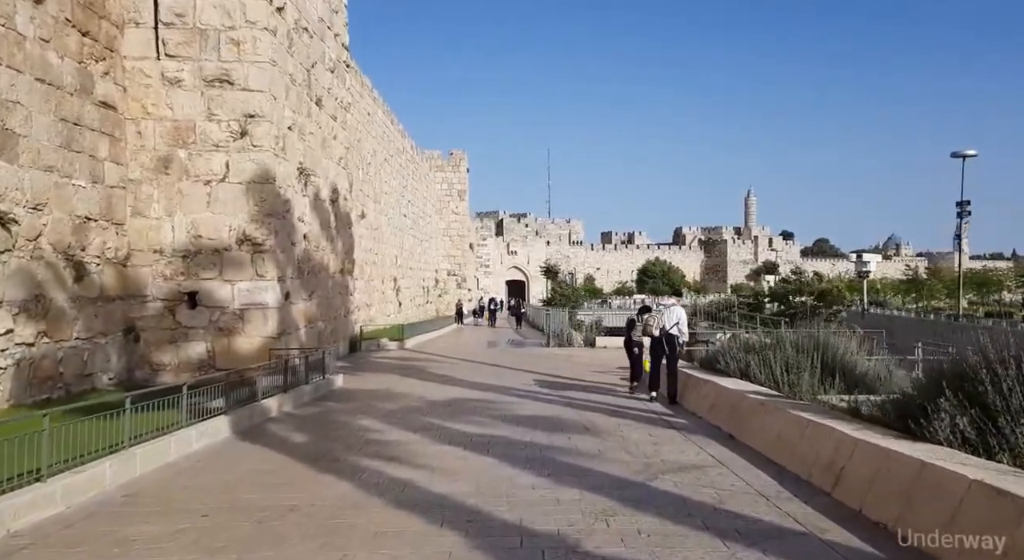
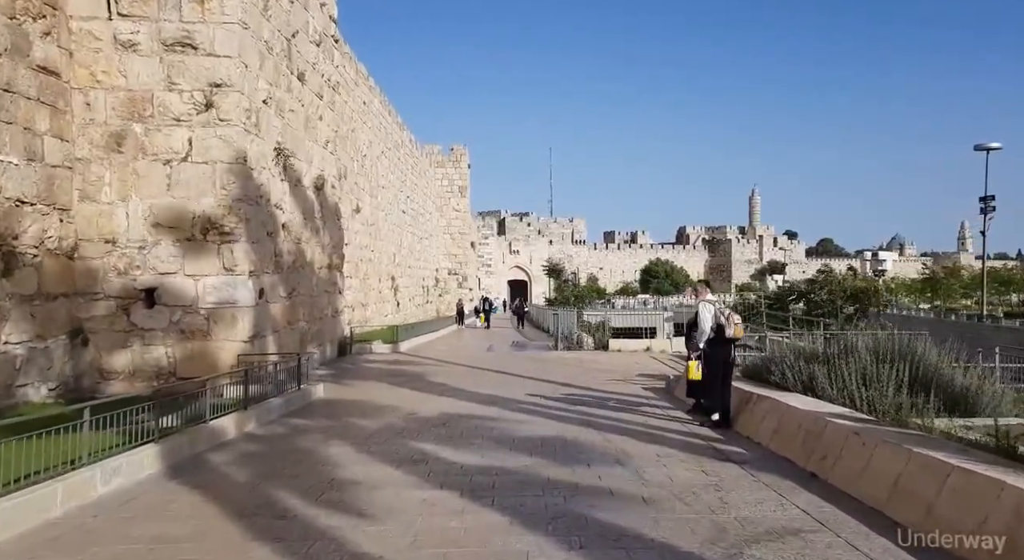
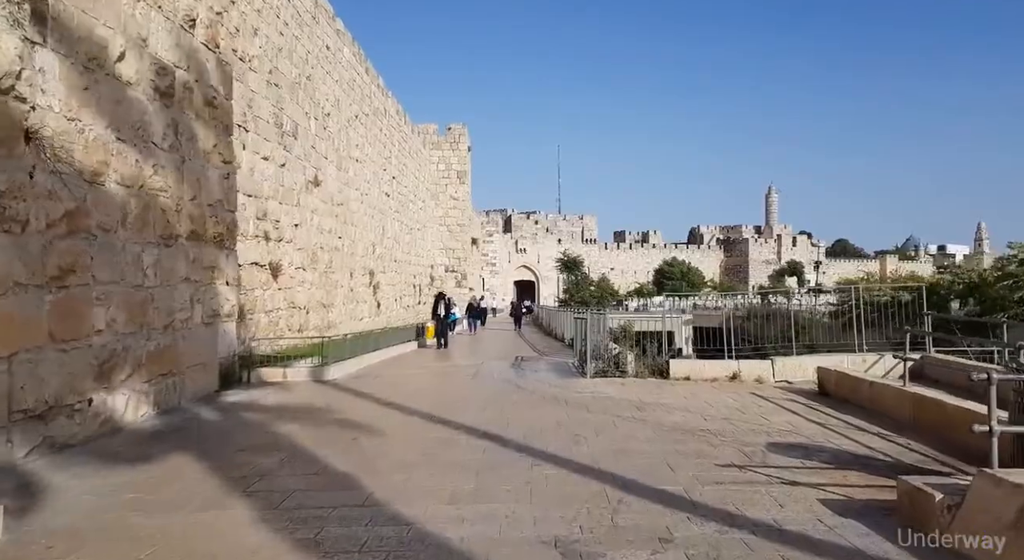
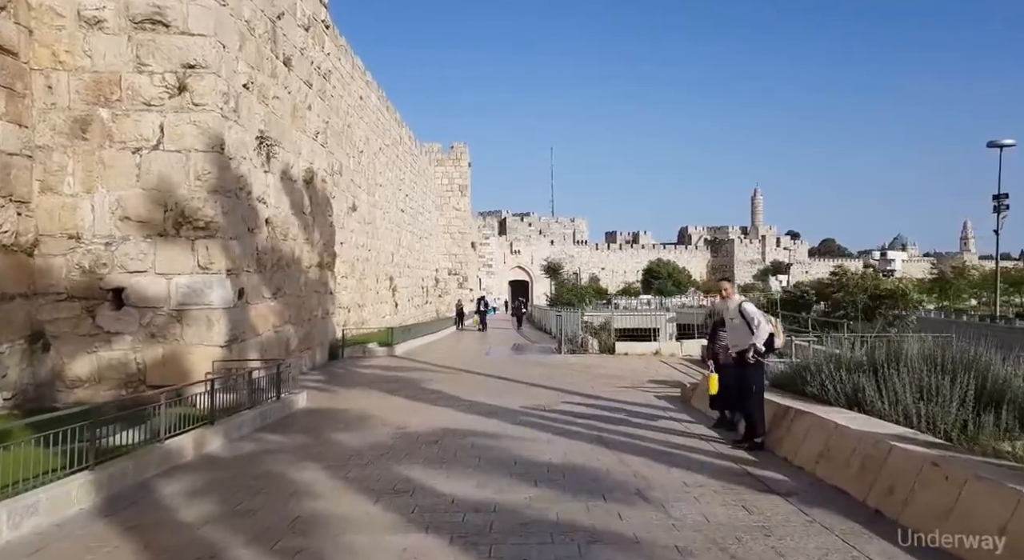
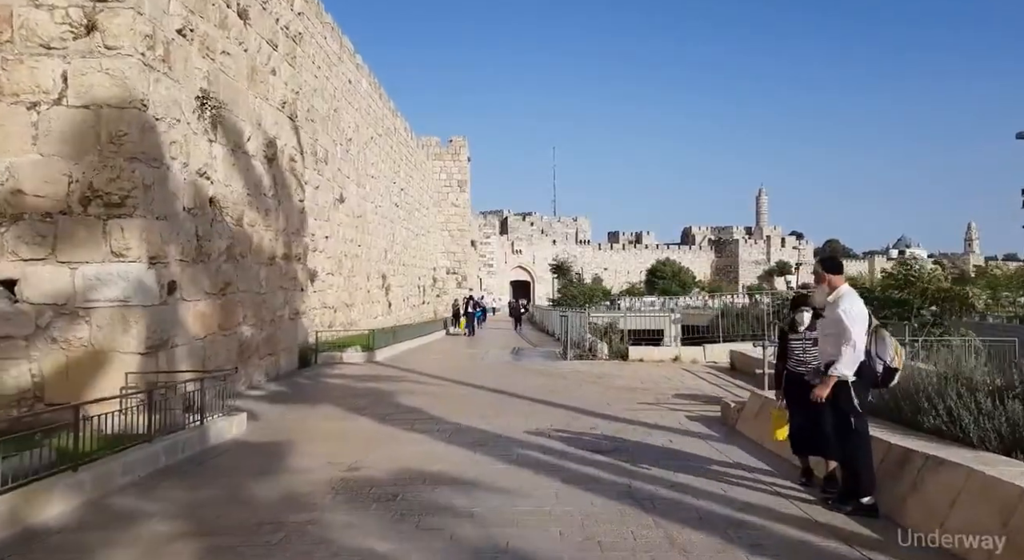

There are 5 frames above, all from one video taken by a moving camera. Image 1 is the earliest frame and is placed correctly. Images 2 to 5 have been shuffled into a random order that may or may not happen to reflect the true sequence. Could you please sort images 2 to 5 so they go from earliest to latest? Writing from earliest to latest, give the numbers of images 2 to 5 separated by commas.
2, 4, 5, 3
